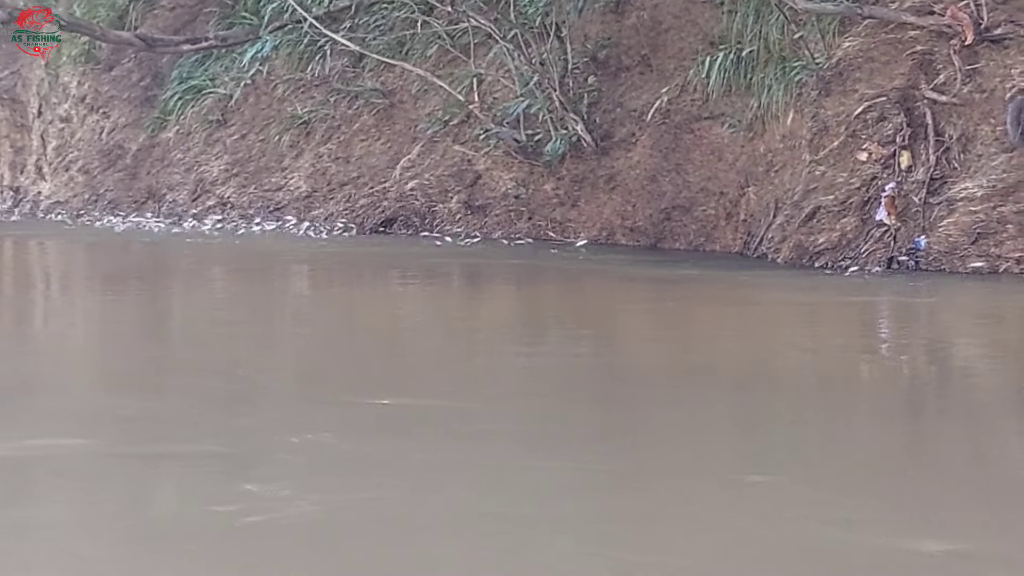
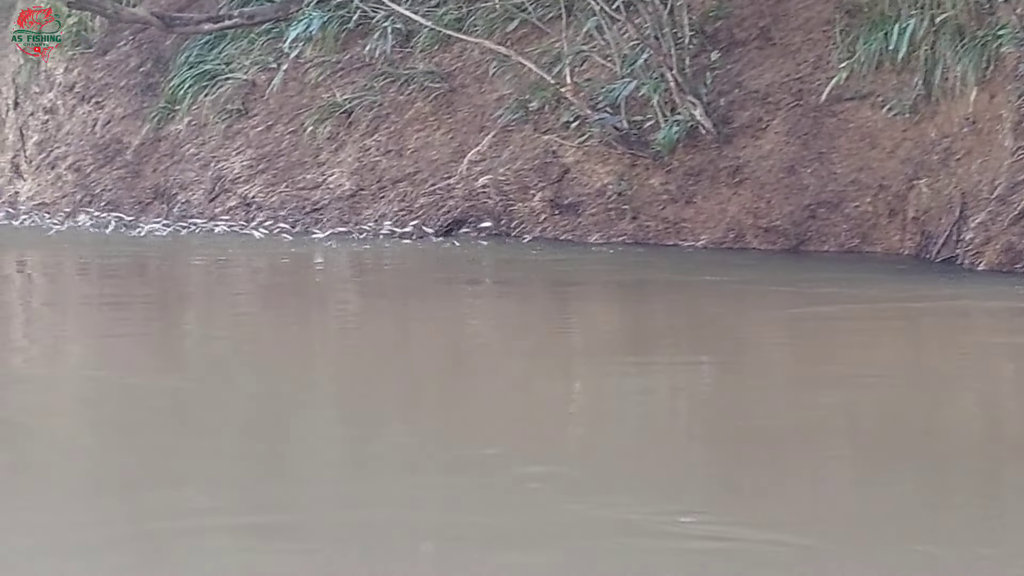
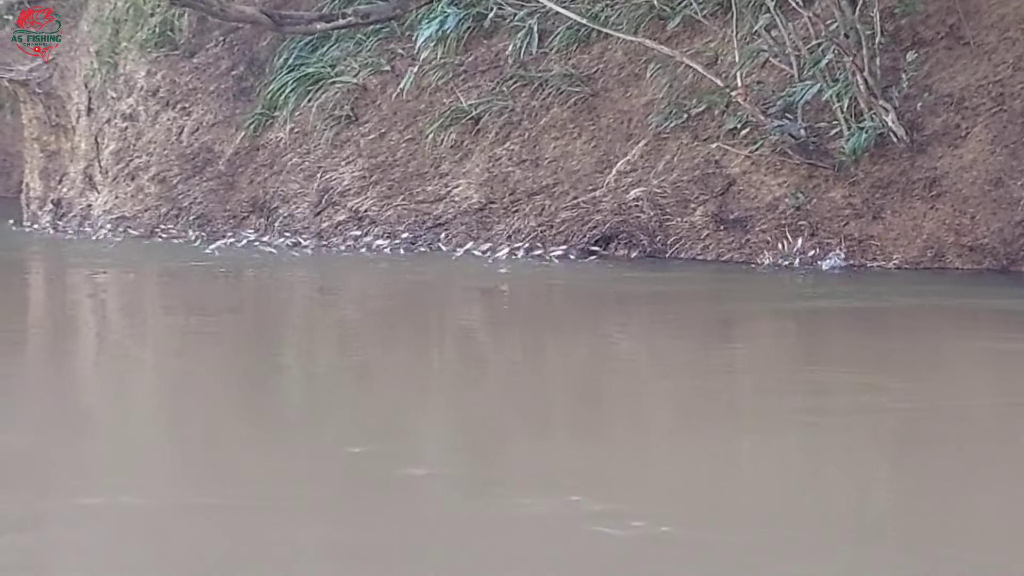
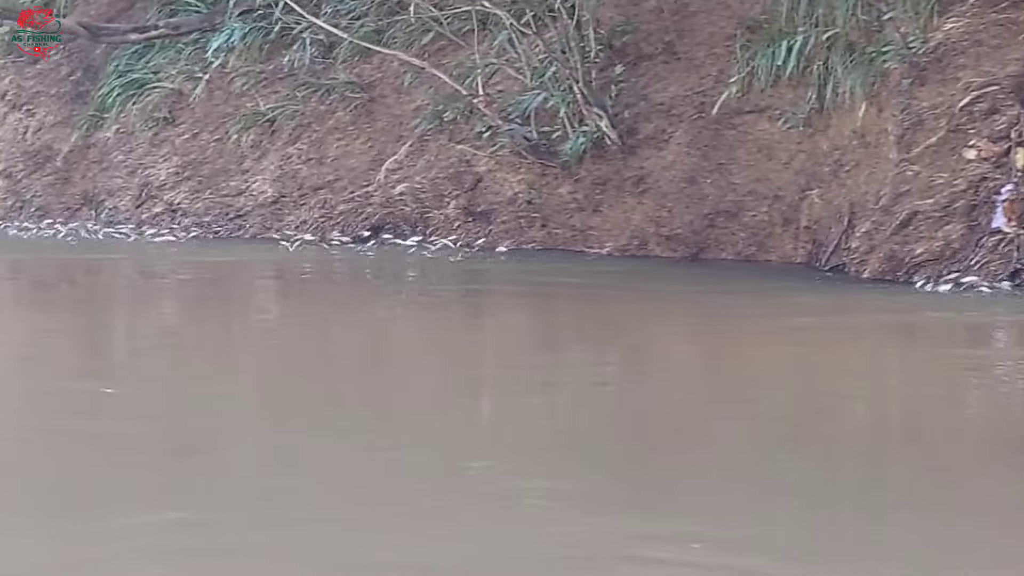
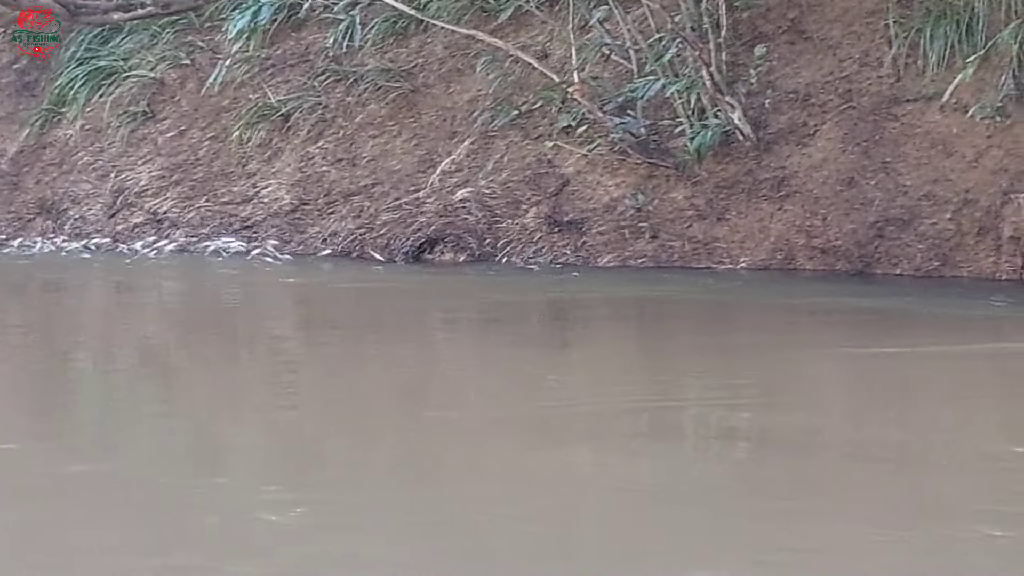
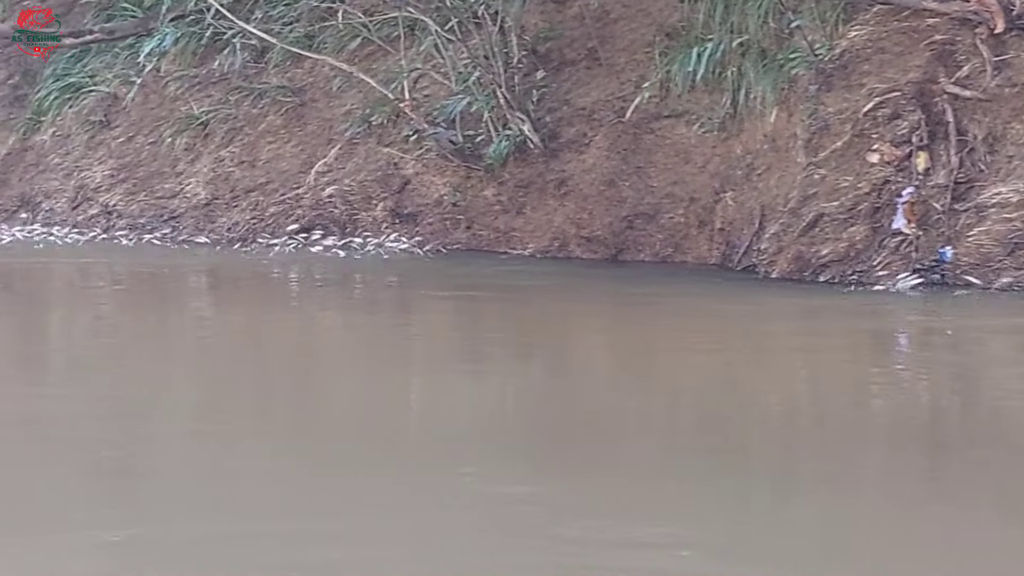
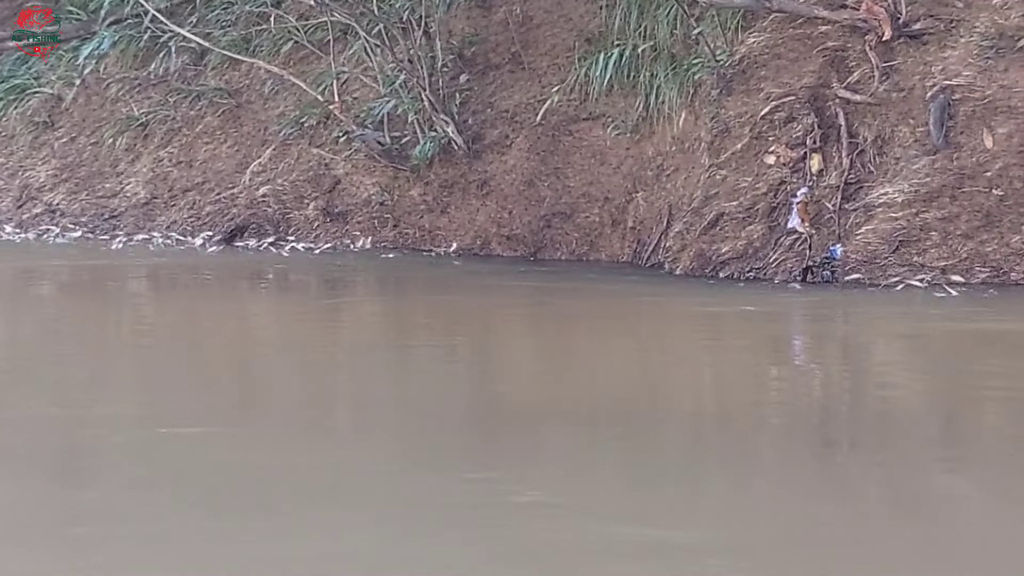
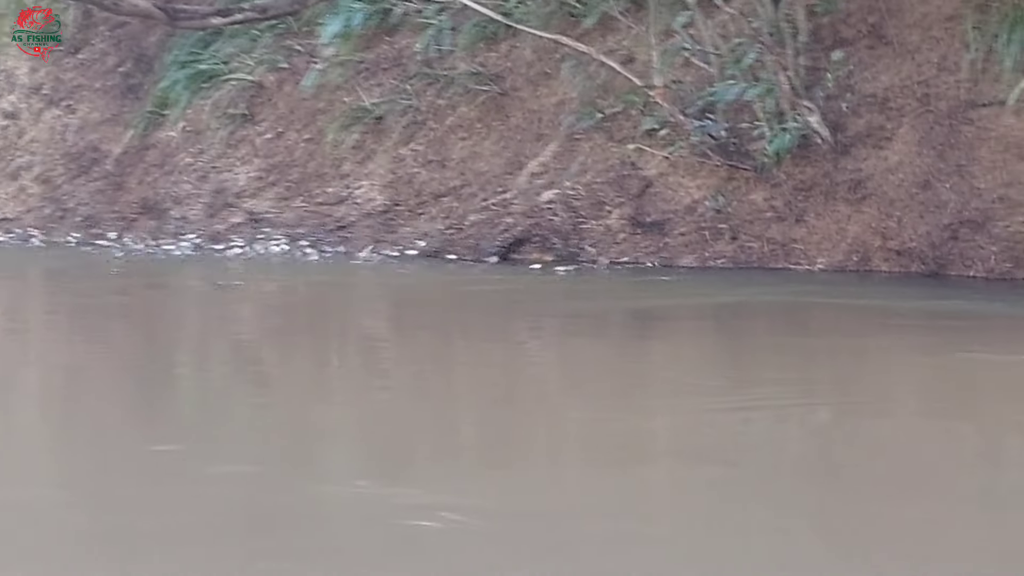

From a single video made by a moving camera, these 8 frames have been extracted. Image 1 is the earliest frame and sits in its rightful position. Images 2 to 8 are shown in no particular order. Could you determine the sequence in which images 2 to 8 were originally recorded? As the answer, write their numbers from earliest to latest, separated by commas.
7, 6, 4, 2, 3, 8, 5
